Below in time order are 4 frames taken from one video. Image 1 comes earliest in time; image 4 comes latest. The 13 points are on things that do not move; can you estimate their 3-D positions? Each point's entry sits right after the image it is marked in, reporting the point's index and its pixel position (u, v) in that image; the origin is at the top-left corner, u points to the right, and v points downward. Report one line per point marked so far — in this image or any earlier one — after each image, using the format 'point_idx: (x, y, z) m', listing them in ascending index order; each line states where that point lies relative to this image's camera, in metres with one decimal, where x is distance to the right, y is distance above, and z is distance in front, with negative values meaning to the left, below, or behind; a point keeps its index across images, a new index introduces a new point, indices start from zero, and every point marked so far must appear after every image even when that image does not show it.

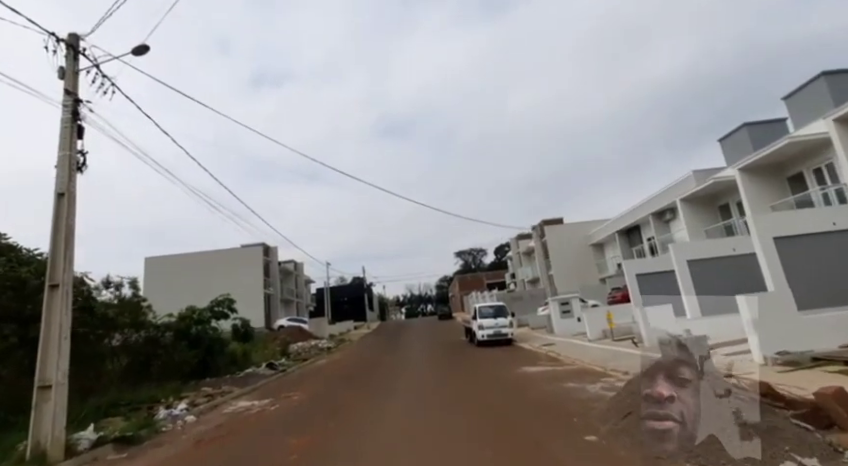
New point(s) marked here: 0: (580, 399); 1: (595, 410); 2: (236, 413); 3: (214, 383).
0: (+3.1, -3.3, +8.9) m
1: (+2.9, -3.0, +7.6) m
2: (-4.4, -4.2, +10.4) m
3: (-6.7, -4.8, +14.3) m
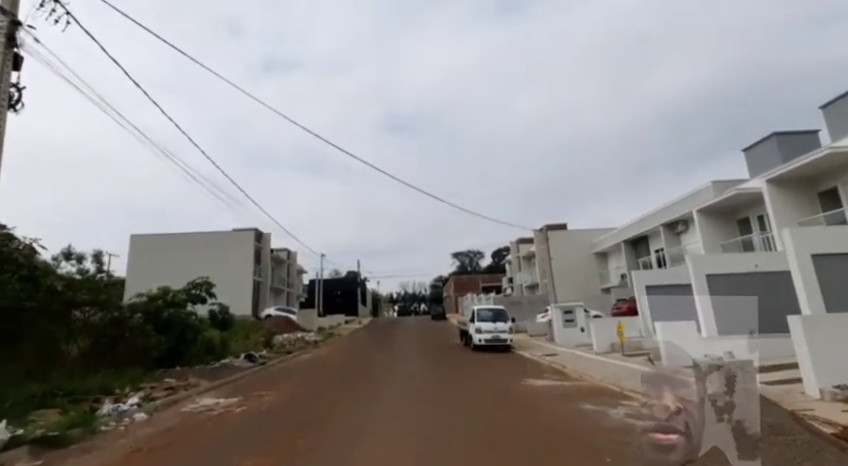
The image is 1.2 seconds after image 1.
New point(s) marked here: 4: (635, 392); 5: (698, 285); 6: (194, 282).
0: (+2.9, -3.2, +7.4) m
1: (+2.8, -2.9, +6.1) m
2: (-4.5, -3.6, +8.9) m
3: (-6.9, -4.0, +12.8) m
4: (+4.9, -3.7, +10.4) m
5: (+11.7, -2.2, +19.2) m
6: (-8.6, -1.8, +16.8) m
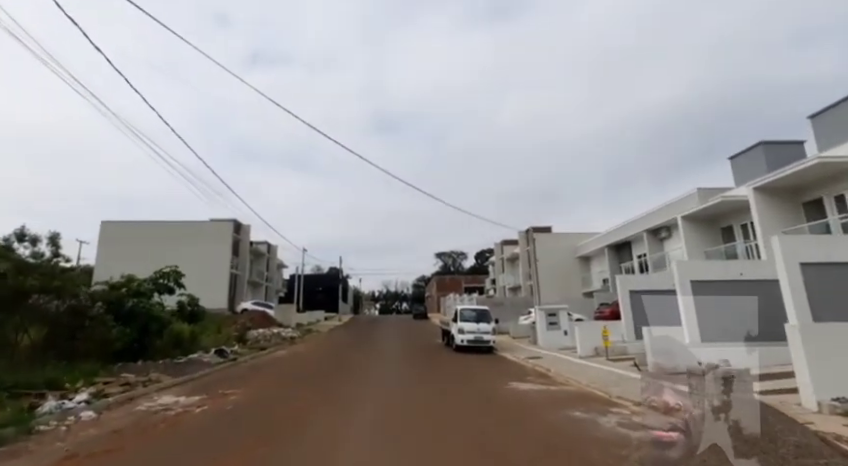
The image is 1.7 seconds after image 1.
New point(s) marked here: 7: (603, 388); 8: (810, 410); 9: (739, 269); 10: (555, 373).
0: (+2.6, -3.1, +6.8) m
1: (+2.5, -2.8, +5.6) m
2: (-4.9, -3.2, +8.1) m
3: (-7.4, -3.6, +11.9) m
4: (+4.5, -3.7, +9.9) m
5: (+10.9, -2.4, +19.0) m
6: (-9.2, -1.3, +15.8) m
7: (+4.5, -4.0, +11.5) m
8: (+7.0, -3.2, +8.2) m
9: (+13.8, -1.5, +19.6) m
10: (+4.1, -4.4, +14.1) m
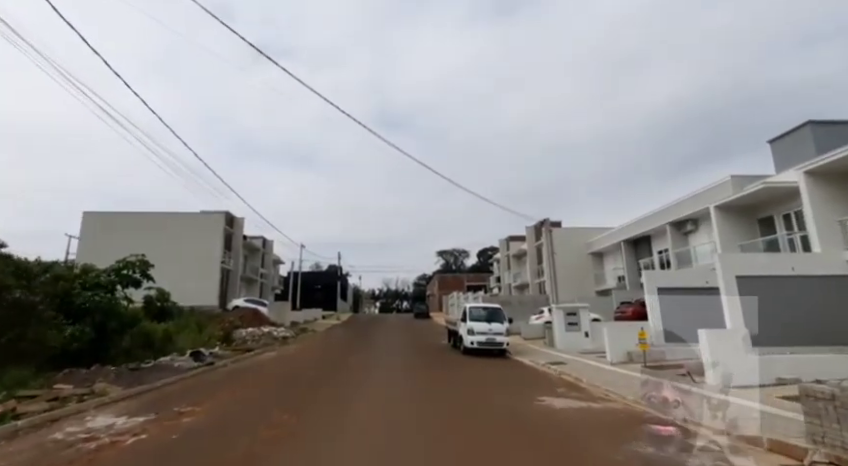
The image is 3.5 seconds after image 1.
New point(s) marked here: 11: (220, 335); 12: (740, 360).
0: (+2.8, -2.7, +4.6) m
1: (+2.7, -2.4, +3.4) m
2: (-4.7, -2.8, +5.9) m
3: (-7.2, -3.1, +9.7) m
4: (+4.7, -3.3, +7.7) m
5: (+11.2, -2.0, +16.8) m
6: (-9.0, -0.8, +13.6) m
7: (+4.8, -3.6, +9.3) m
8: (+7.2, -2.8, +6.0) m
9: (+14.0, -1.2, +17.3) m
10: (+4.4, -4.0, +11.9) m
11: (-8.6, -4.3, +19.1) m
12: (+7.8, -3.1, +11.1) m
